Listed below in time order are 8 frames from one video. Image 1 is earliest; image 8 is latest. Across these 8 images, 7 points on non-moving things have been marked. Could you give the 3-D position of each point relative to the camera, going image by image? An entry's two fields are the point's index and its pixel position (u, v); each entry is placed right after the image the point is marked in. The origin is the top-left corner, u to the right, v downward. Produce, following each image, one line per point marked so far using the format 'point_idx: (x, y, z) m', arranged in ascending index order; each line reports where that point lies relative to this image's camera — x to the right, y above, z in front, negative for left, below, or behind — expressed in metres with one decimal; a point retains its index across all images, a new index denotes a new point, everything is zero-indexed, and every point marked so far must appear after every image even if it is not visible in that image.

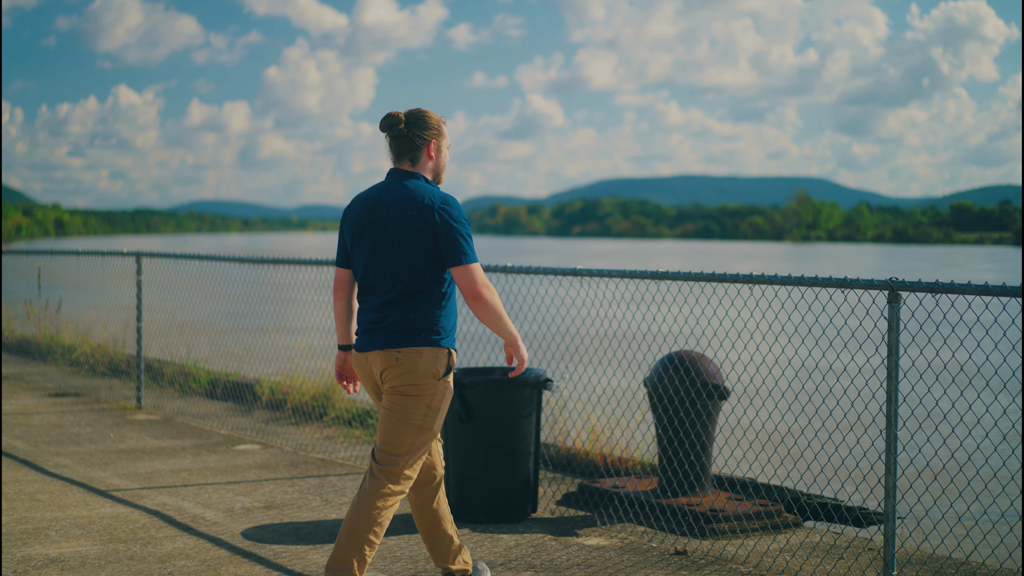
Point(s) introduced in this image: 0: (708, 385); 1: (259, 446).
0: (+1.4, -0.7, +5.8) m
1: (-2.3, -1.4, +7.3) m
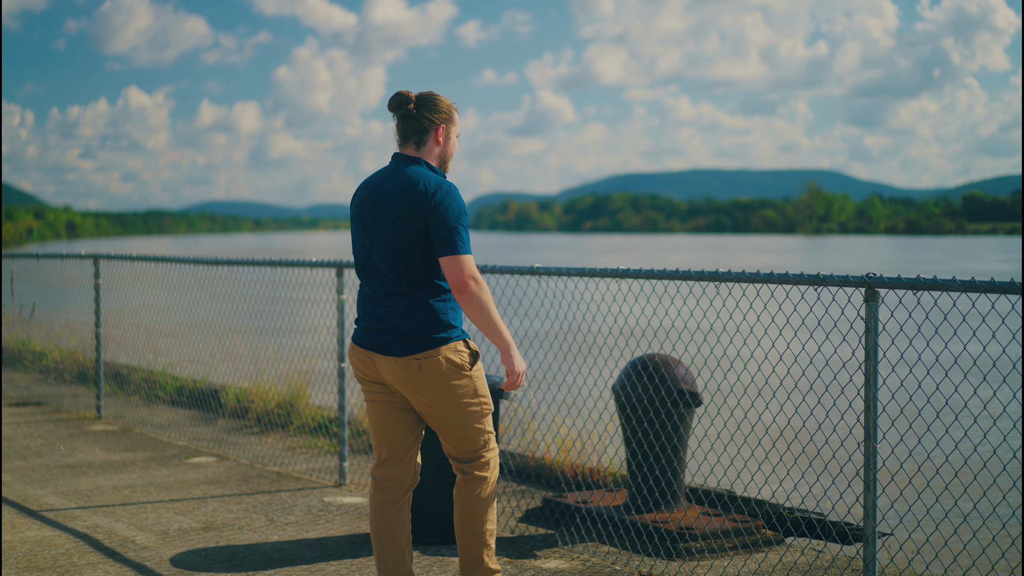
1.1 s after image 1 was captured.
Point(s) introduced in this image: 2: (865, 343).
0: (+1.1, -0.7, +5.4) m
1: (-2.6, -1.5, +6.9) m
2: (+1.9, -0.3, +4.3) m
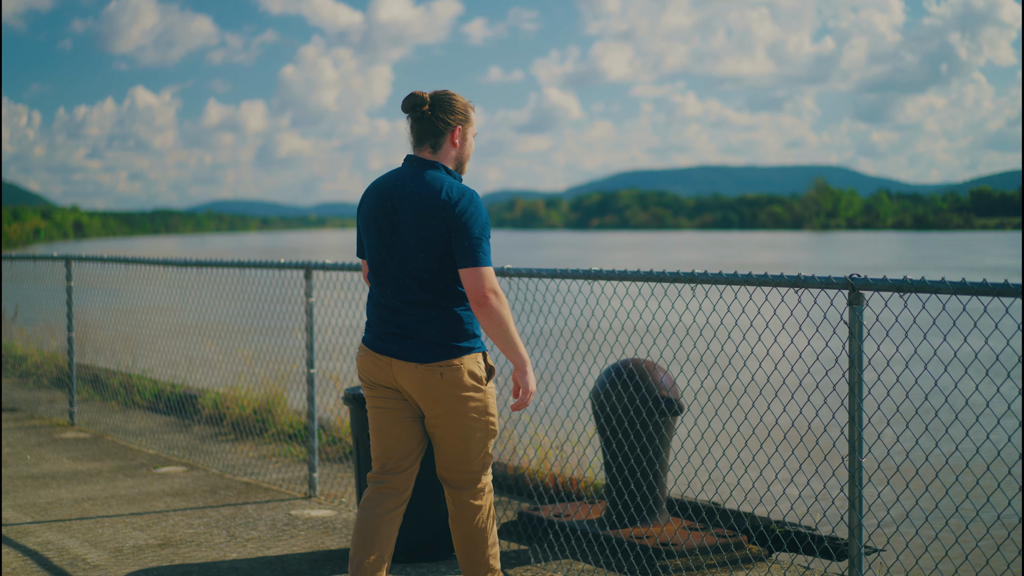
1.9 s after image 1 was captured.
0: (+1.0, -0.7, +5.2) m
1: (-2.8, -1.5, +6.7) m
2: (+1.7, -0.3, +4.0) m
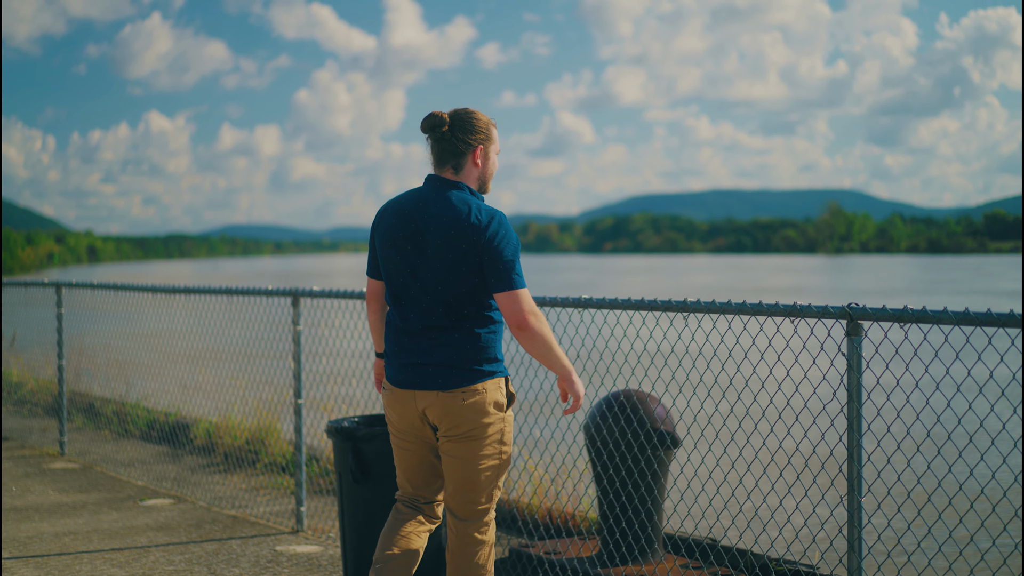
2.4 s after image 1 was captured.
0: (+0.9, -0.9, +5.0) m
1: (-2.8, -1.7, +6.6) m
2: (+1.6, -0.4, +3.9) m
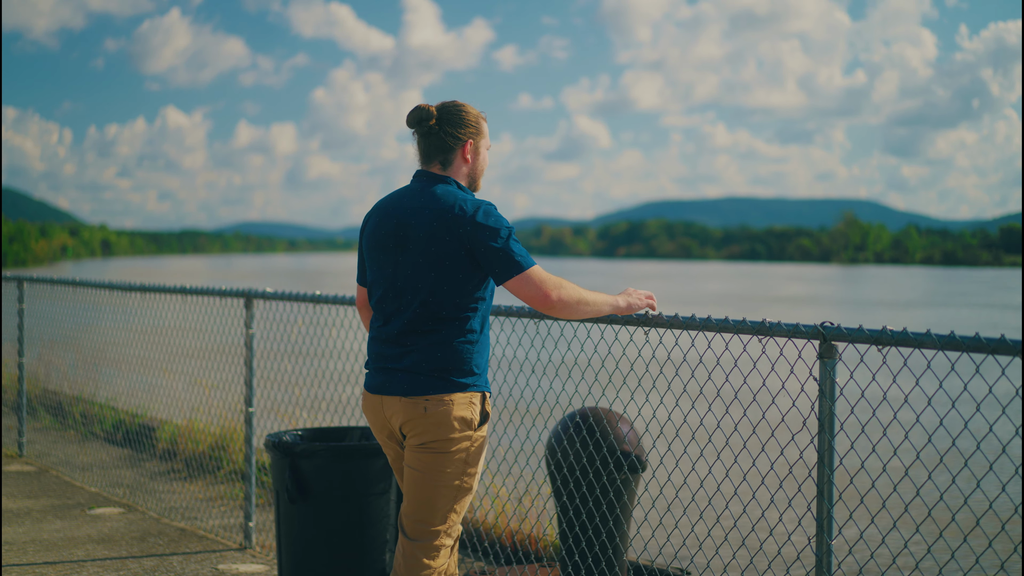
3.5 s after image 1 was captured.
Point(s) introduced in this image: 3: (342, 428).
0: (+0.6, -1.0, +4.7) m
1: (-3.1, -1.7, +6.3) m
2: (+1.4, -0.5, +3.5) m
3: (-1.0, -0.8, +4.8) m
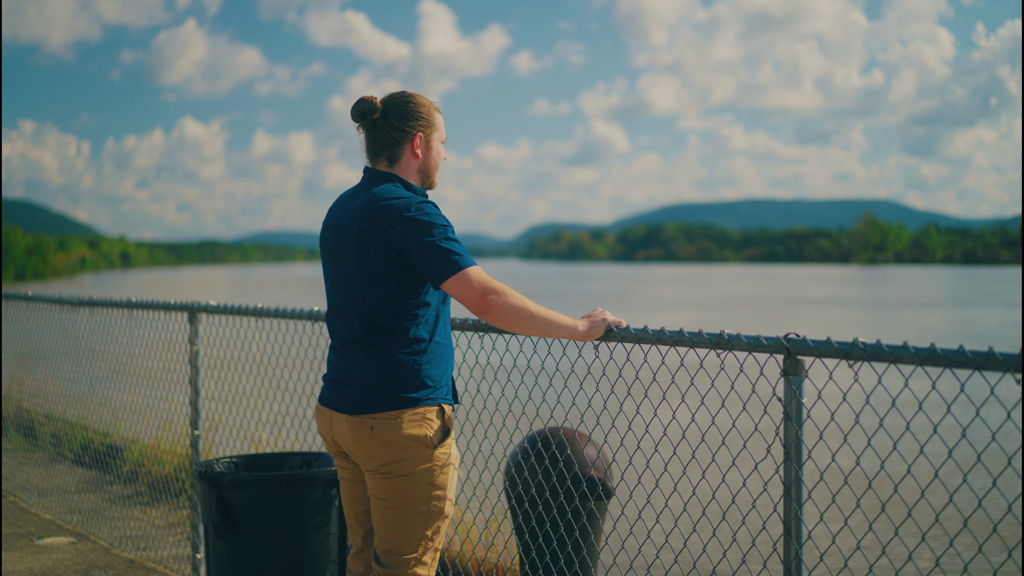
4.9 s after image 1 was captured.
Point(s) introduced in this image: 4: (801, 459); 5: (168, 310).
0: (+0.4, -1.1, +4.3) m
1: (-3.3, -1.9, +5.9) m
2: (+1.1, -0.6, +3.1) m
3: (-1.3, -0.9, +4.4) m
4: (+1.1, -0.7, +3.1) m
5: (-2.3, -0.2, +5.3) m
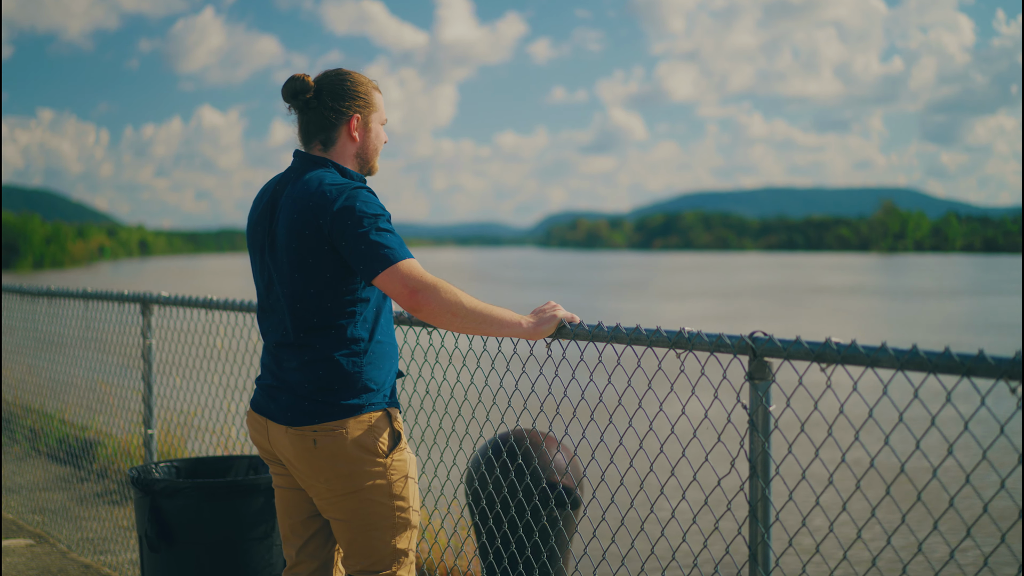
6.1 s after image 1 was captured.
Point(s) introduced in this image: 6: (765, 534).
0: (+0.2, -1.0, +4.0) m
1: (-3.5, -1.8, +5.7) m
2: (+0.9, -0.6, +2.8) m
3: (-1.5, -0.9, +4.2) m
4: (+0.9, -0.7, +2.8) m
5: (-2.5, -0.1, +5.1) m
6: (+0.9, -0.9, +2.8) m
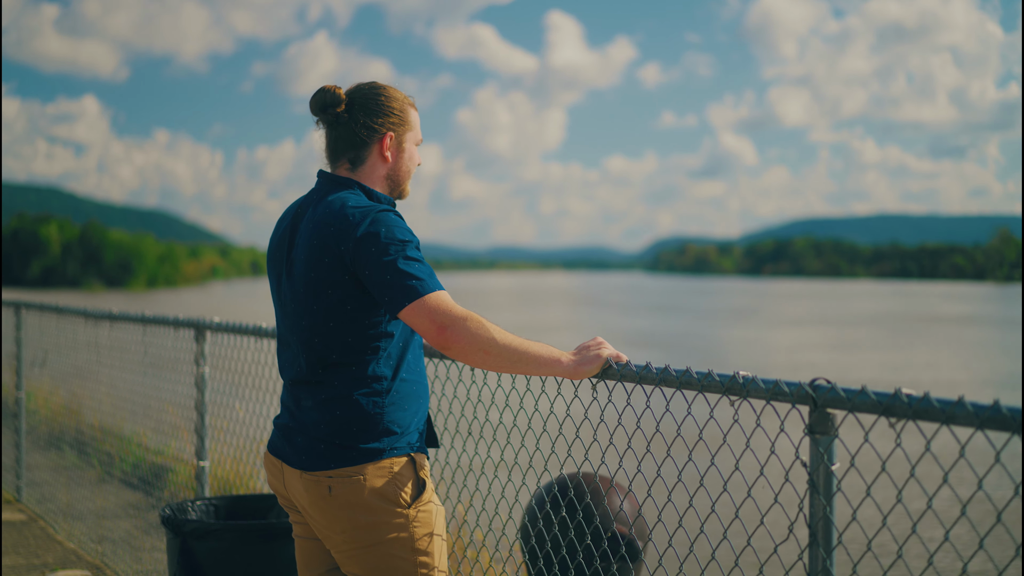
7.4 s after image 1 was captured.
0: (+0.5, -1.2, +3.4) m
1: (-2.9, -2.0, +5.5) m
2: (+1.0, -0.7, +2.1) m
3: (-1.1, -1.0, +3.7) m
4: (+1.1, -0.8, +2.1) m
5: (-2.0, -0.3, +4.8) m
6: (+1.1, -1.0, +2.1) m
